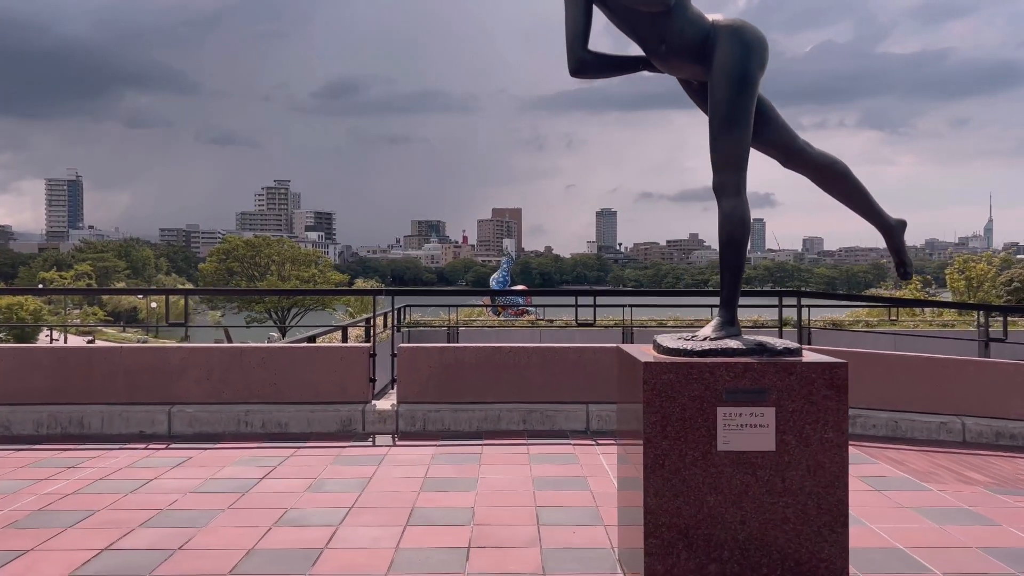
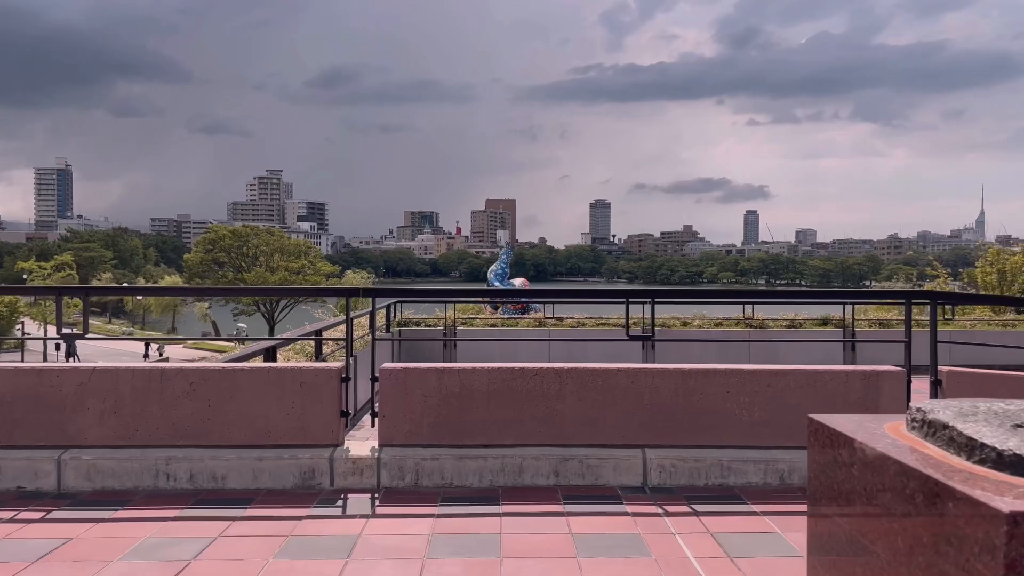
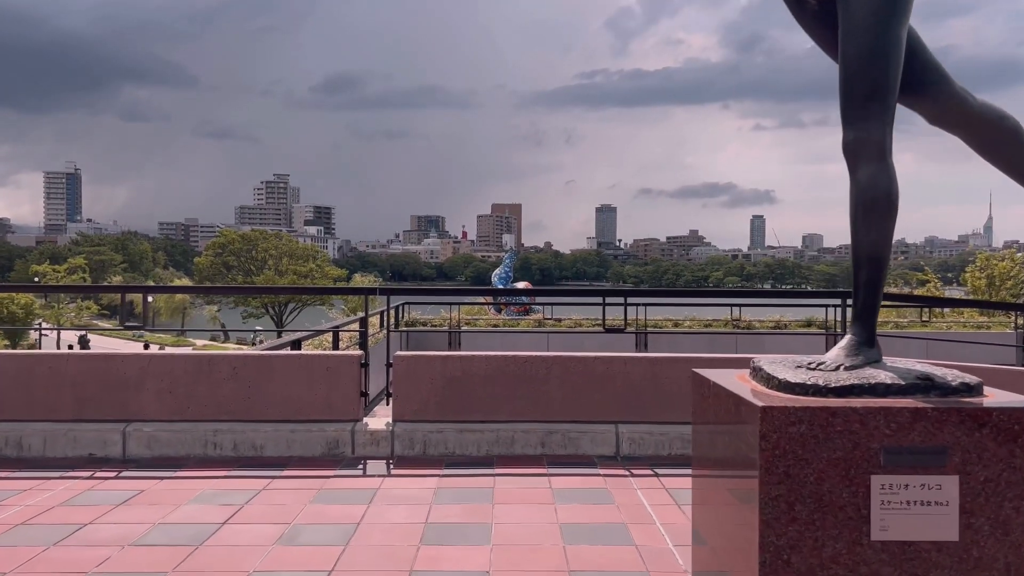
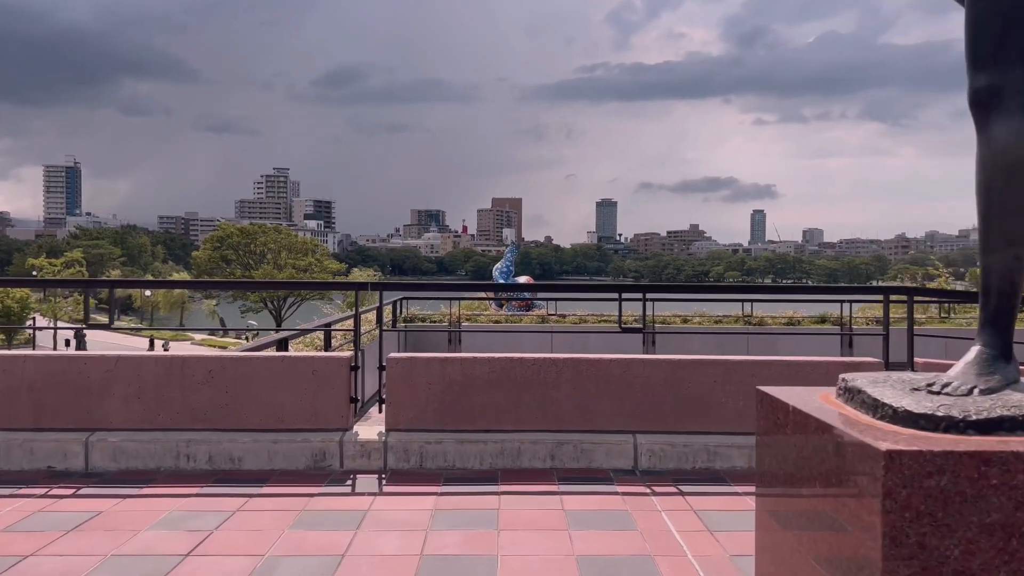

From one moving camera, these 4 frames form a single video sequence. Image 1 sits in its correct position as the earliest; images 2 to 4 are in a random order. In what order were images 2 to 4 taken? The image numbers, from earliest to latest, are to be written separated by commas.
3, 4, 2
